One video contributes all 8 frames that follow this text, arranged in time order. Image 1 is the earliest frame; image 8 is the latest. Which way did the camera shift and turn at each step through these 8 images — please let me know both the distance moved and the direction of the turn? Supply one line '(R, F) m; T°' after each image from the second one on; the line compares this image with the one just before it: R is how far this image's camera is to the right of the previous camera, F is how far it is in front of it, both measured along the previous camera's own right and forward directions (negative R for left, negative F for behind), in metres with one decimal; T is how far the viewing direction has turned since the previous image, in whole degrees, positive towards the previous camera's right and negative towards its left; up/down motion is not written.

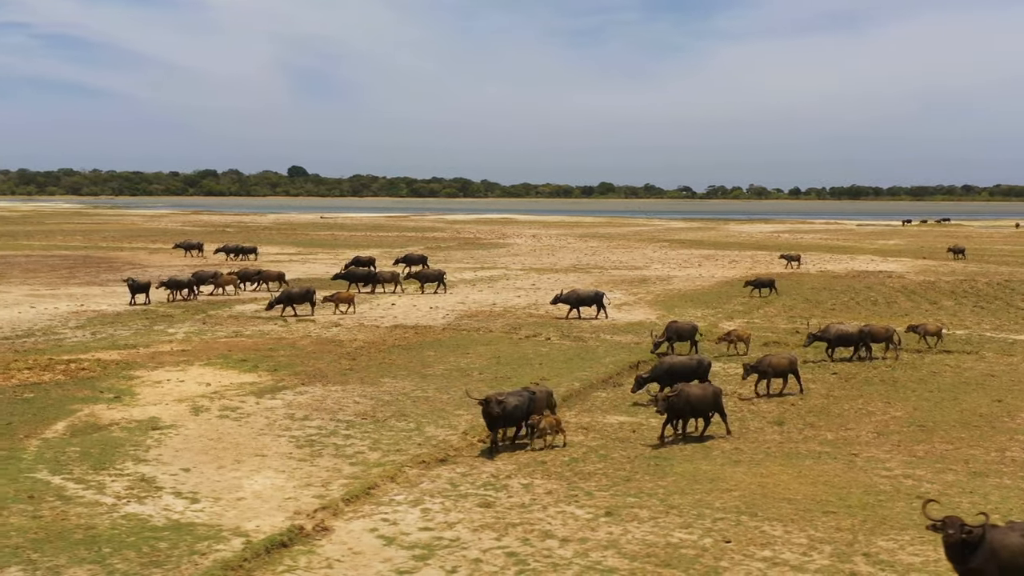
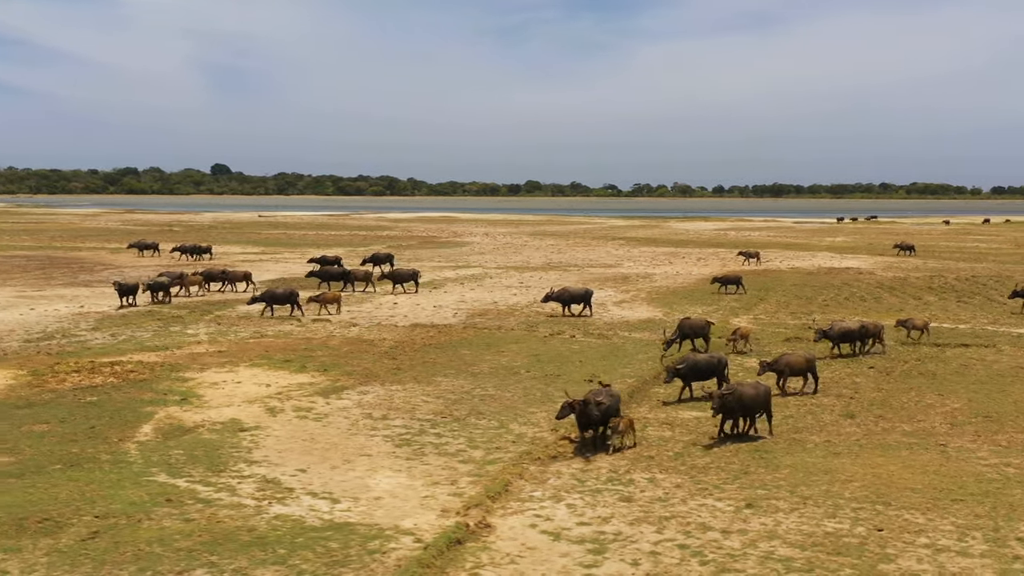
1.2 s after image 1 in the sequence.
(-1.8, -0.1) m; +4°
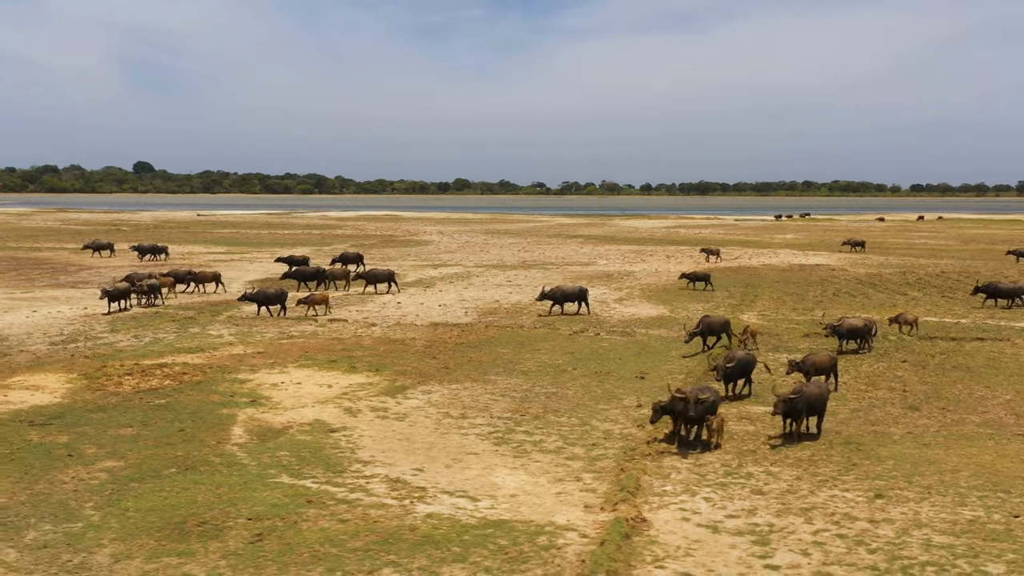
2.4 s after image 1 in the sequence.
(-1.8, -0.1) m; +3°
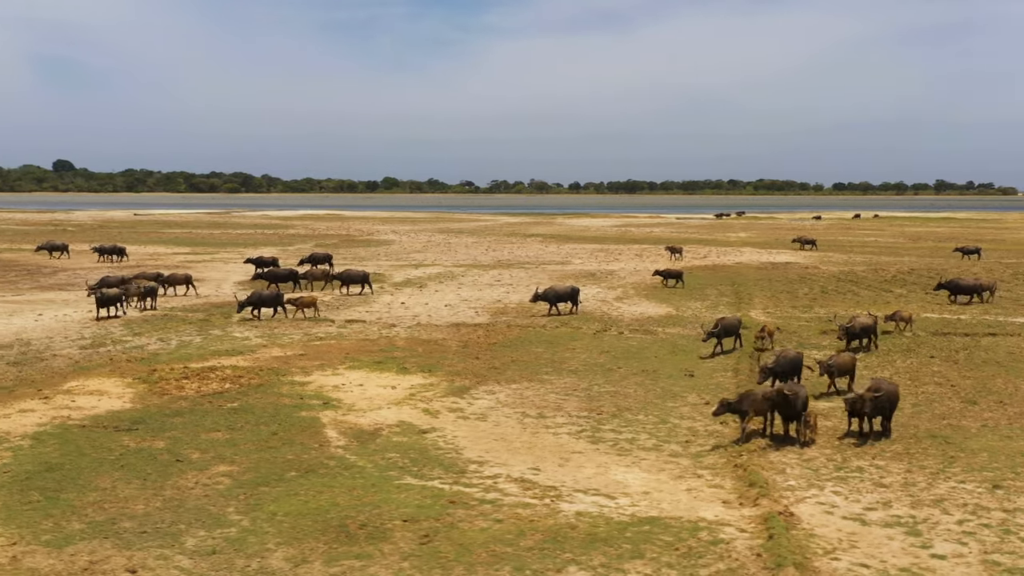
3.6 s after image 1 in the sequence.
(-1.8, -0.1) m; +3°
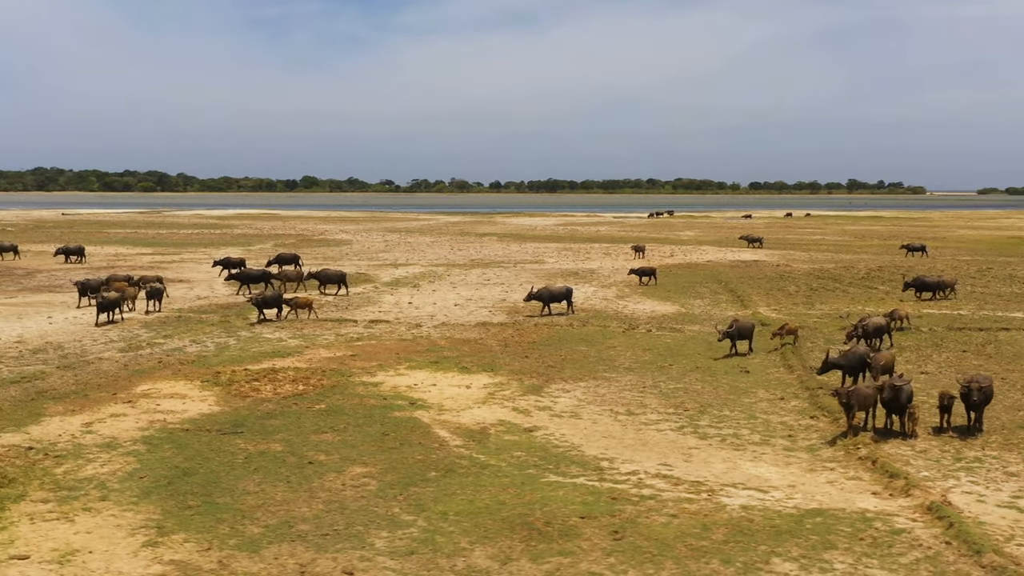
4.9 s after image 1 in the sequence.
(-2.0, 0.0) m; +4°
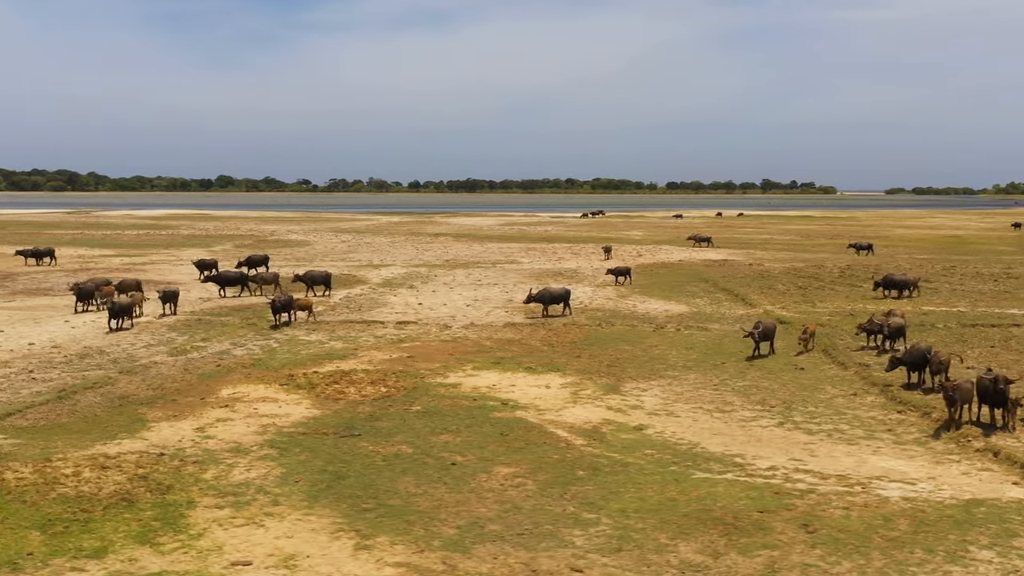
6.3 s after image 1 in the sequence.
(-2.1, 0.0) m; +4°
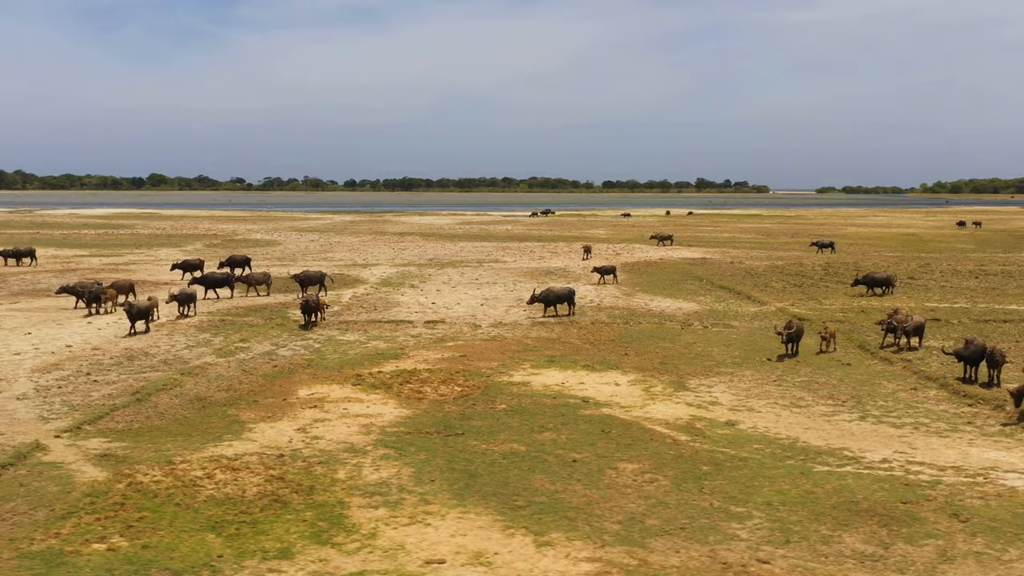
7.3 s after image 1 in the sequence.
(-1.8, 0.0) m; +3°
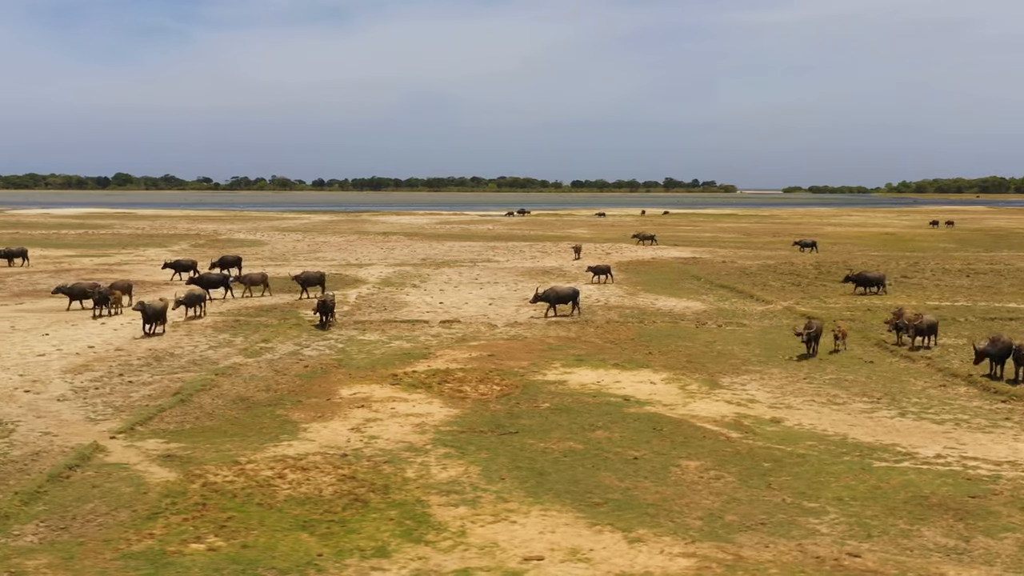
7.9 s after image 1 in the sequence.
(-0.9, -0.1) m; +1°
